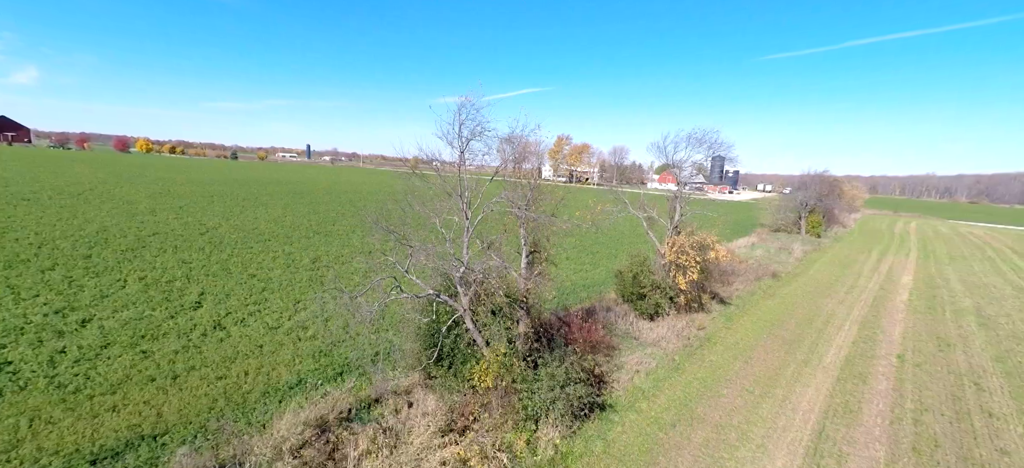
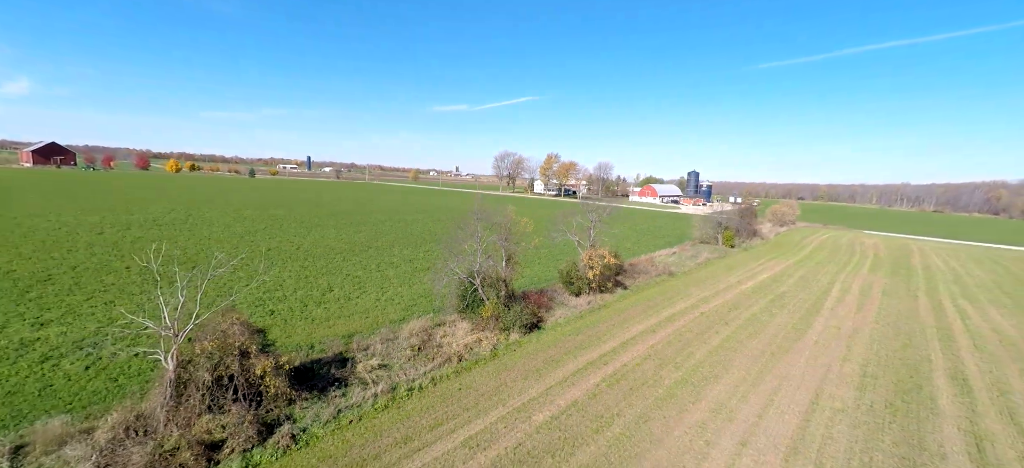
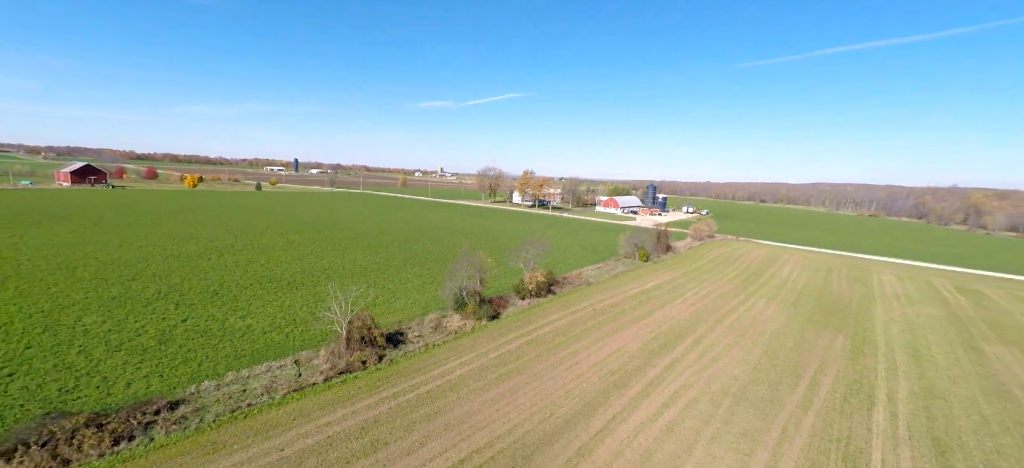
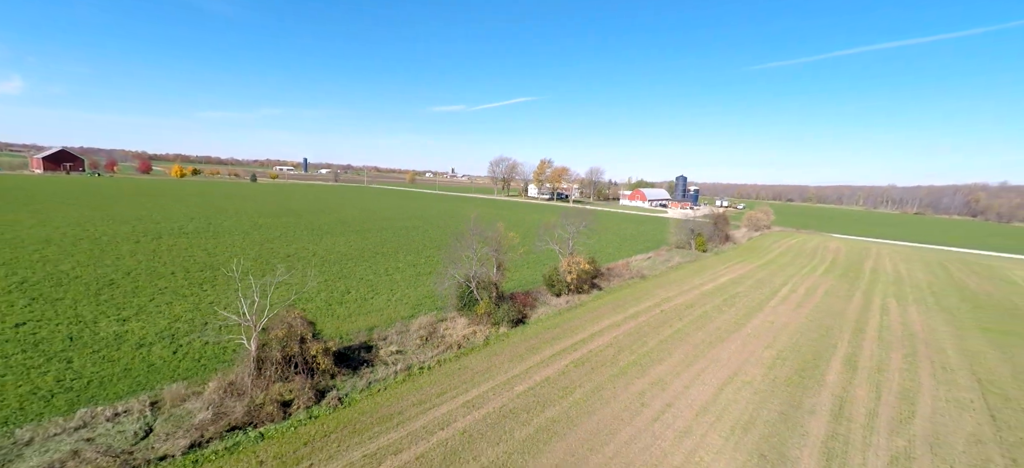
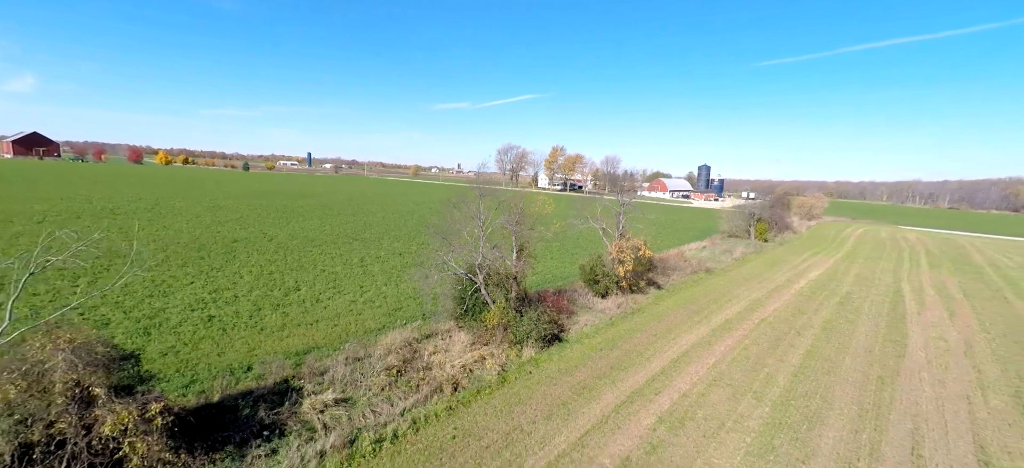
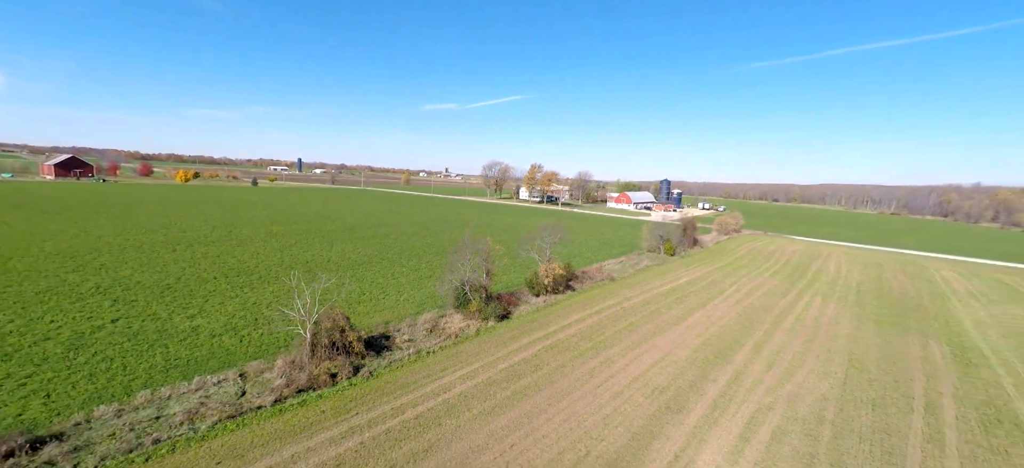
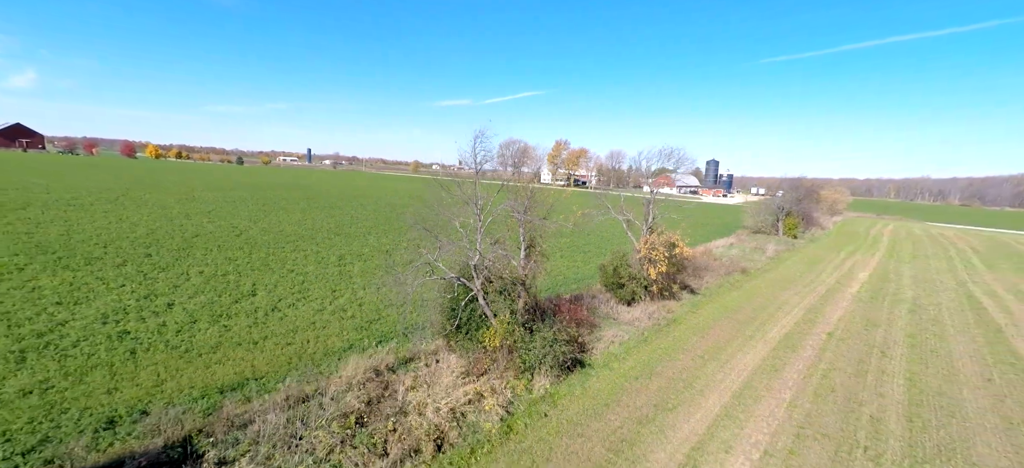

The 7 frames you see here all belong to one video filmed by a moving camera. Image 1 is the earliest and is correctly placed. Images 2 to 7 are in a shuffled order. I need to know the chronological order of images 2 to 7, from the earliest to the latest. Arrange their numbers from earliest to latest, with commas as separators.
7, 5, 2, 4, 6, 3
